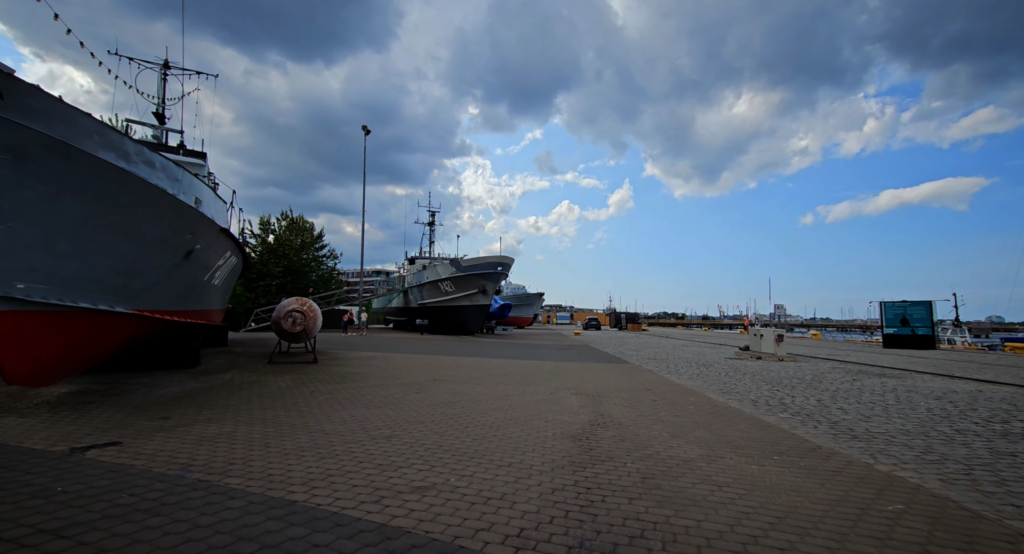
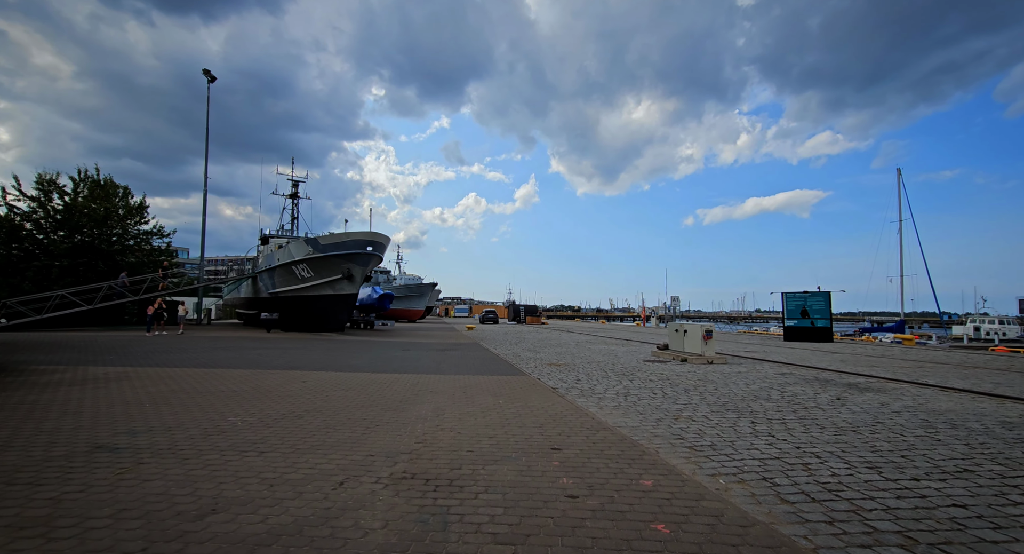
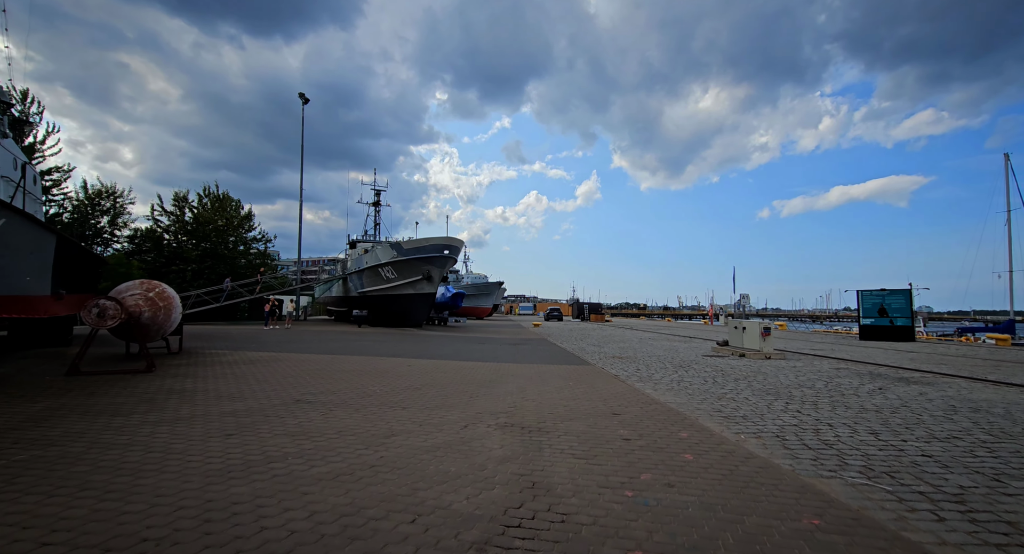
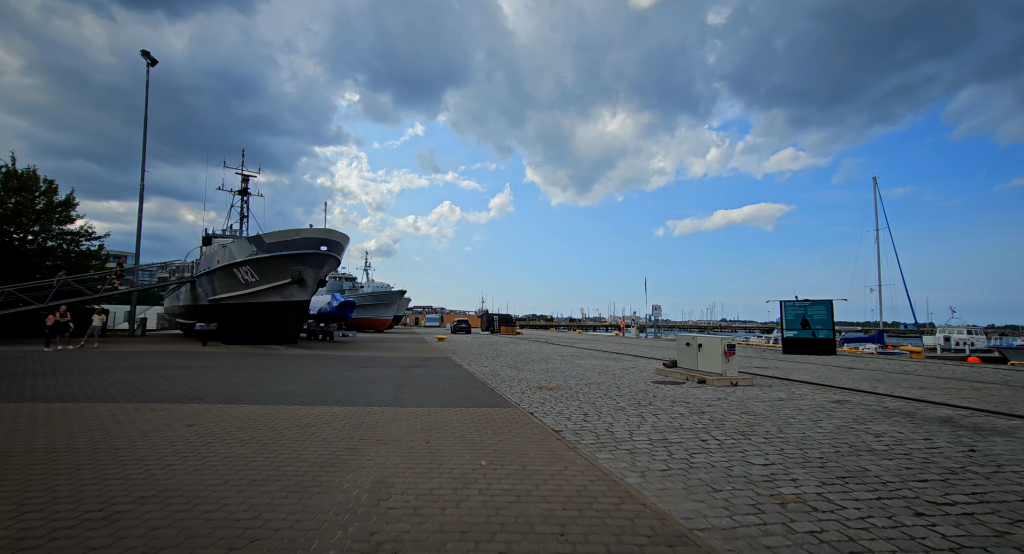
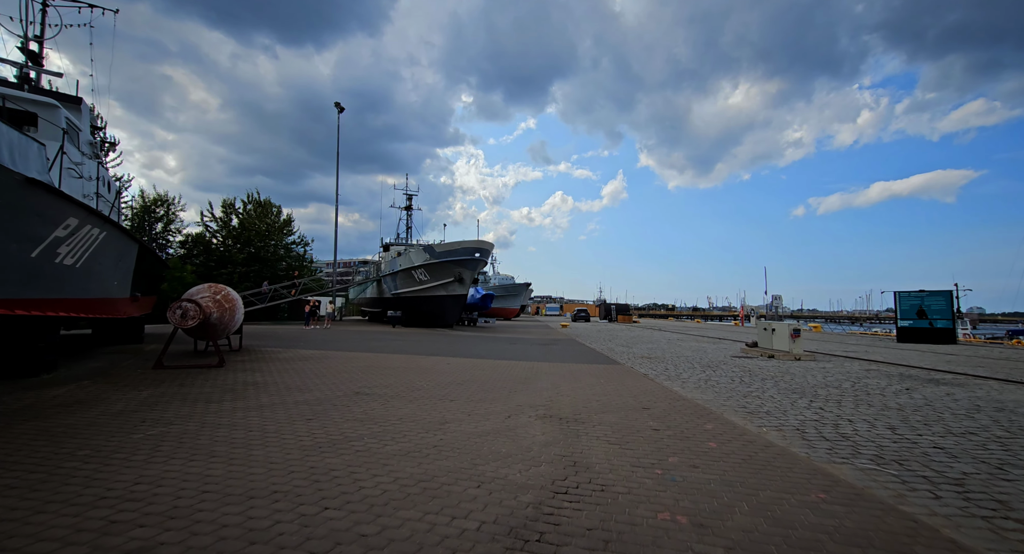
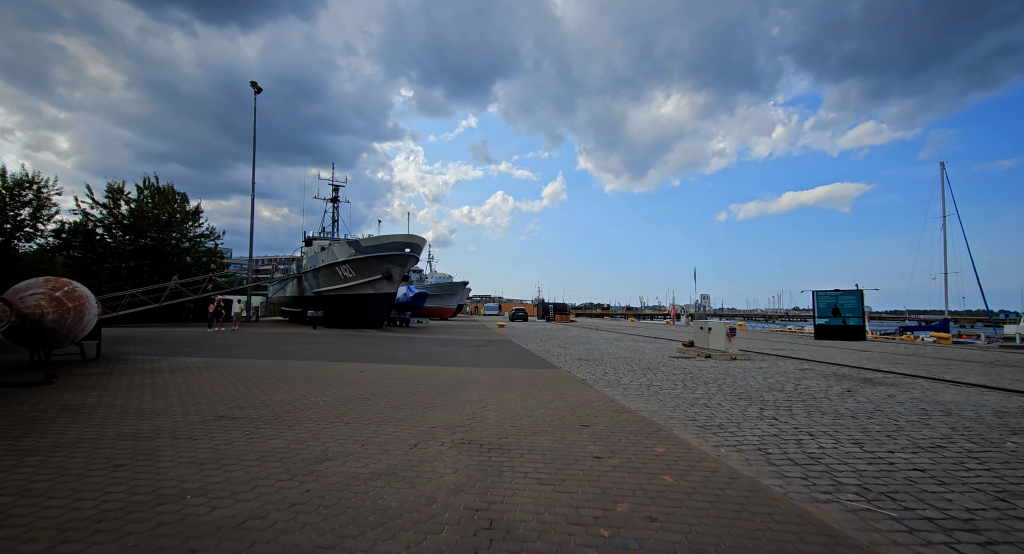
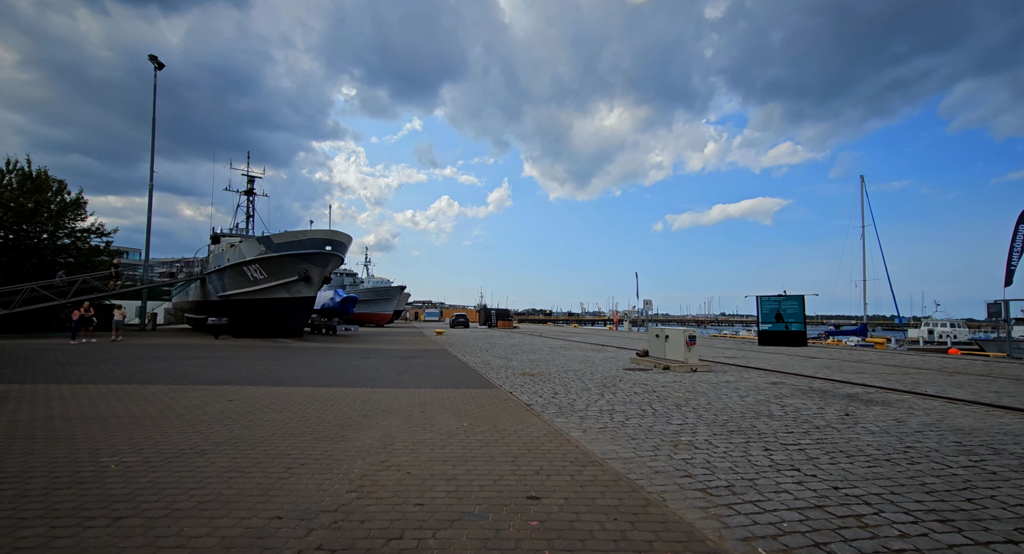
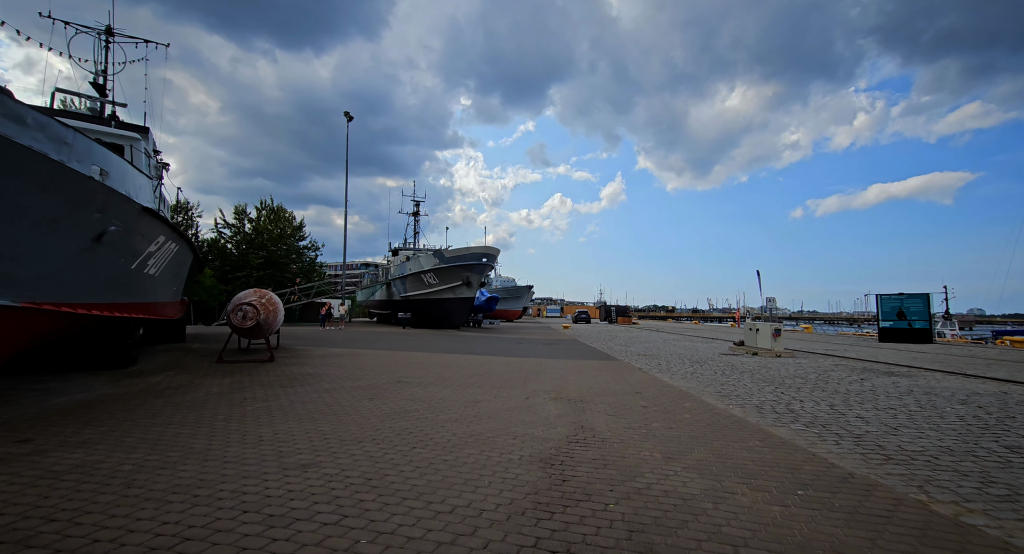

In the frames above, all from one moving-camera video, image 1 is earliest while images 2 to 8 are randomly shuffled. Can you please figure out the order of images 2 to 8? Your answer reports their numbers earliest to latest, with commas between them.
8, 5, 3, 6, 2, 7, 4
